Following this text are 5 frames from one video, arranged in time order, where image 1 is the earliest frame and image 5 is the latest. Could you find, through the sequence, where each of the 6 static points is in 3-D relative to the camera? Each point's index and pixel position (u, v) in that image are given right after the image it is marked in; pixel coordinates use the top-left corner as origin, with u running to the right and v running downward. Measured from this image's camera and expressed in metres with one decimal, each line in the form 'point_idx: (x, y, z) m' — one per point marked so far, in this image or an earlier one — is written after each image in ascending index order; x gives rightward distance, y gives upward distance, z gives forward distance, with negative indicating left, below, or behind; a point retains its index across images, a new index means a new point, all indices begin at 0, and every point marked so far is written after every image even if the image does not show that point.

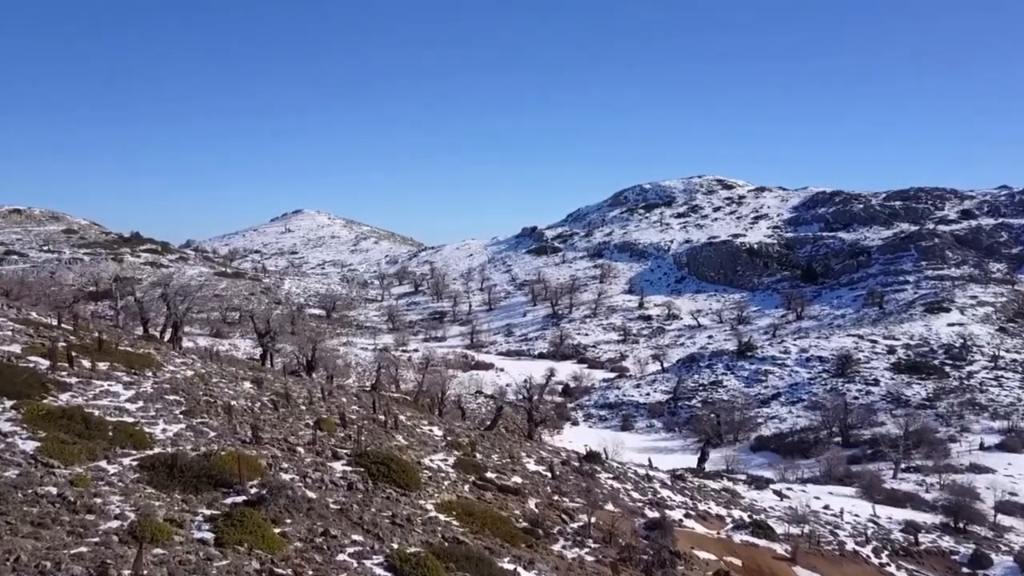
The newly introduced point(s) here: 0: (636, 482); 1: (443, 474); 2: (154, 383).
0: (+3.6, -5.6, +18.2) m
1: (-1.4, -3.9, +13.4) m
2: (-7.3, -2.0, +13.0) m
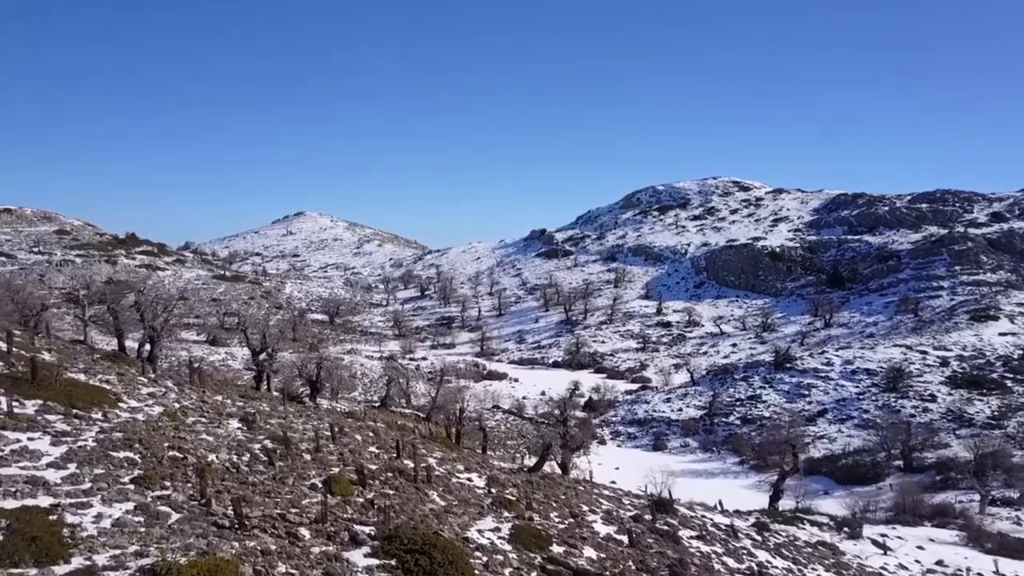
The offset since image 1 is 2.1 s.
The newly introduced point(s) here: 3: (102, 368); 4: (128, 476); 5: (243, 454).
0: (+4.9, -5.8, +14.5) m
1: (-0.2, -4.1, +9.7) m
2: (-6.0, -2.1, +9.3) m
3: (-8.7, -1.7, +13.5) m
4: (-5.0, -2.4, +8.3) m
5: (-4.3, -2.7, +10.3) m
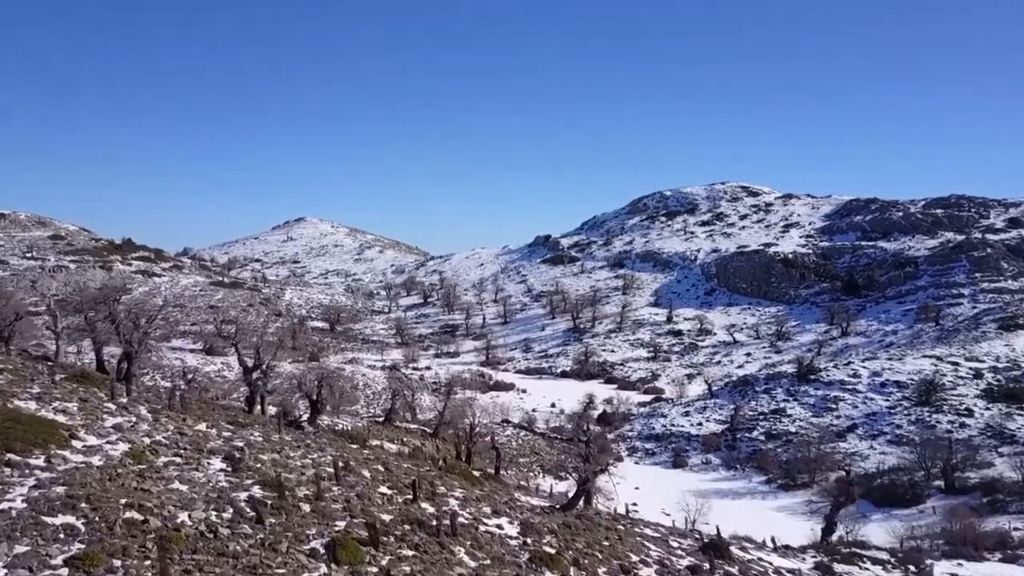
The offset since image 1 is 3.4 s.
0: (+5.5, -6.0, +12.3) m
1: (+0.5, -4.2, +7.5) m
2: (-5.3, -2.2, +7.1) m
3: (-8.0, -1.9, +11.3) m
4: (-4.3, -2.5, +6.1) m
5: (-3.7, -2.8, +8.1) m
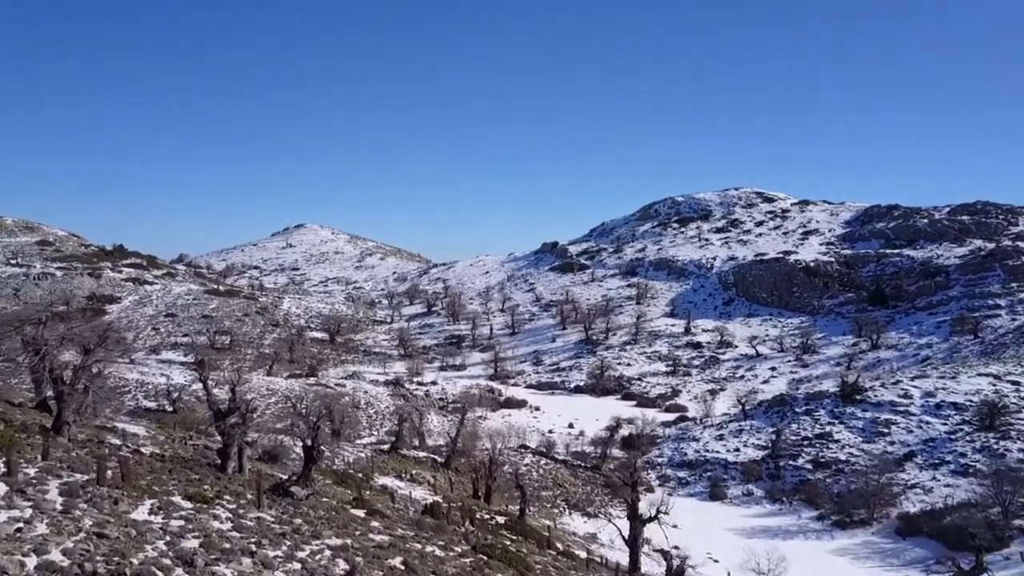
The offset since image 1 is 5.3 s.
0: (+6.6, -6.3, +8.6) m
1: (+1.5, -4.5, +3.8) m
2: (-4.3, -2.5, +3.4) m
3: (-7.0, -2.1, +7.7) m
4: (-3.3, -2.8, +2.4) m
5: (-2.6, -3.1, +4.4) m
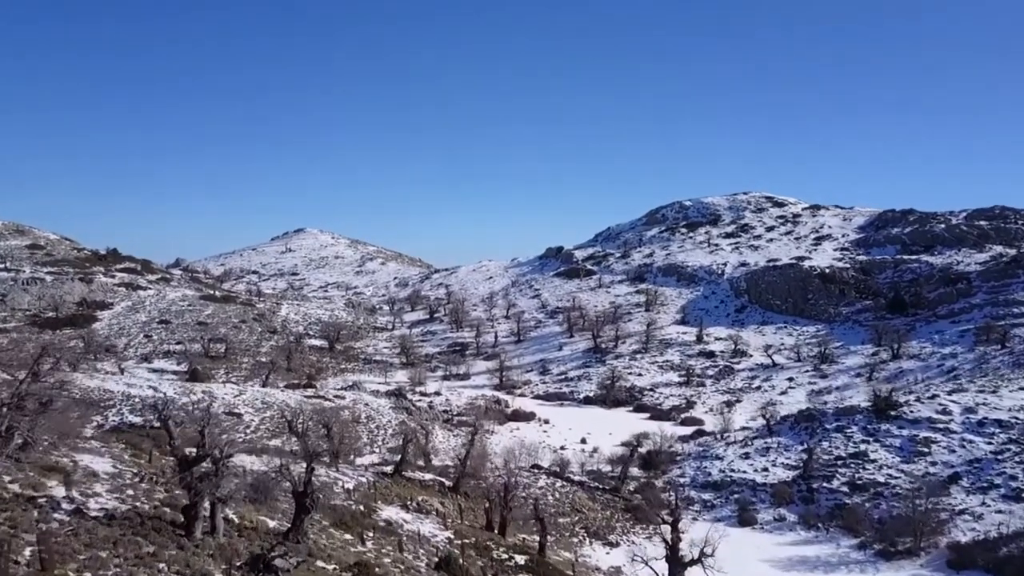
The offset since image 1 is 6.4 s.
0: (+7.2, -6.5, +6.1) m
1: (+2.2, -4.6, +1.3) m
2: (-3.7, -2.6, +1.0) m
3: (-6.3, -2.3, +5.2) m
4: (-2.7, -2.9, 0.0) m
5: (-2.0, -3.2, +2.0) m
